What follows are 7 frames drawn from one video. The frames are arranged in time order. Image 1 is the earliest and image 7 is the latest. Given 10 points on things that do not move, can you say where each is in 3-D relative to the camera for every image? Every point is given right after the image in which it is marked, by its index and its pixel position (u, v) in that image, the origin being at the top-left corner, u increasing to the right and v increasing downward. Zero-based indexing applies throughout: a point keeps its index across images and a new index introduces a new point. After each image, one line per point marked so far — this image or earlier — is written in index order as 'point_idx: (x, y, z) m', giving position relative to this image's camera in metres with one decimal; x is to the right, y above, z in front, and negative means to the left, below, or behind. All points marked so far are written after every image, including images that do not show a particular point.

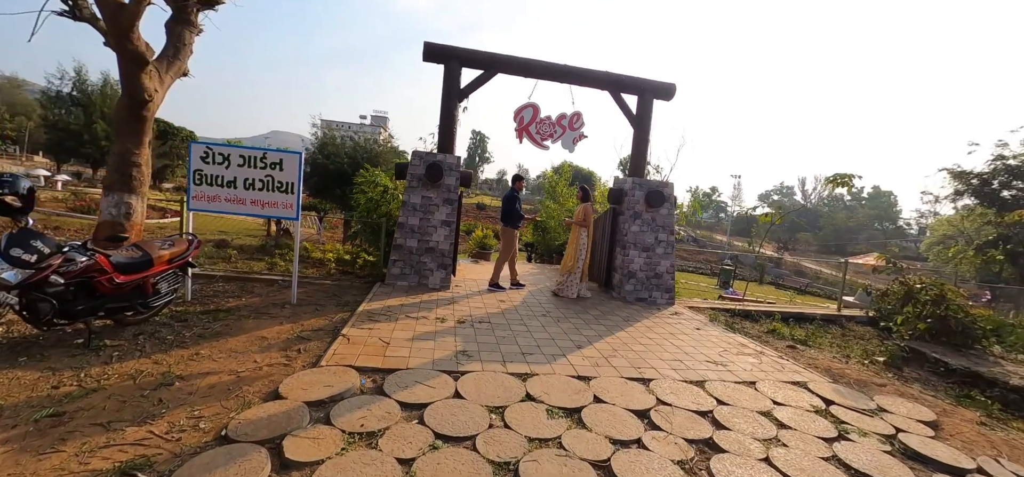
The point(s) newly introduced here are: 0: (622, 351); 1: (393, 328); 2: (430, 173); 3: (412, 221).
0: (+1.1, -1.1, +4.1) m
1: (-1.2, -0.9, +4.1) m
2: (-1.1, +0.9, +5.7) m
3: (-1.4, +0.2, +5.8) m
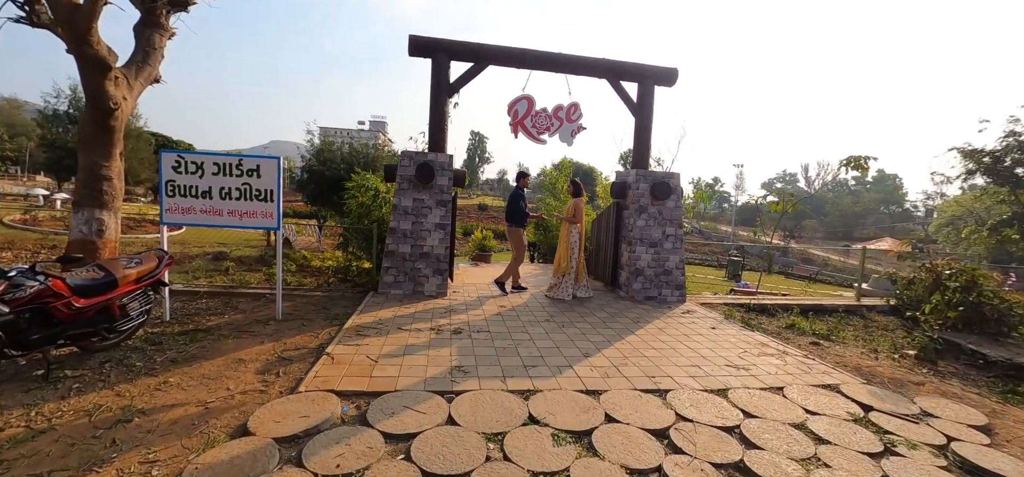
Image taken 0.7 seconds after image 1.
0: (+1.1, -1.1, +3.8) m
1: (-1.2, -0.9, +3.8) m
2: (-1.2, +0.8, +5.4) m
3: (-1.4, +0.2, +5.5) m
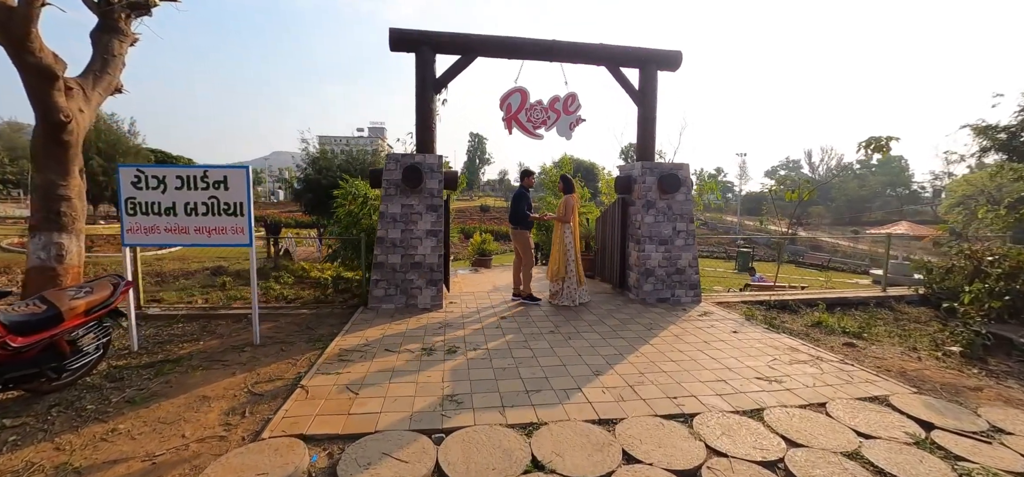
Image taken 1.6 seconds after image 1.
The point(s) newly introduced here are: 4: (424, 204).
0: (+1.1, -1.1, +3.3) m
1: (-1.2, -1.0, +3.4) m
2: (-1.2, +0.7, +4.9) m
3: (-1.4, 0.0, +5.1) m
4: (-1.1, +0.4, +5.1) m
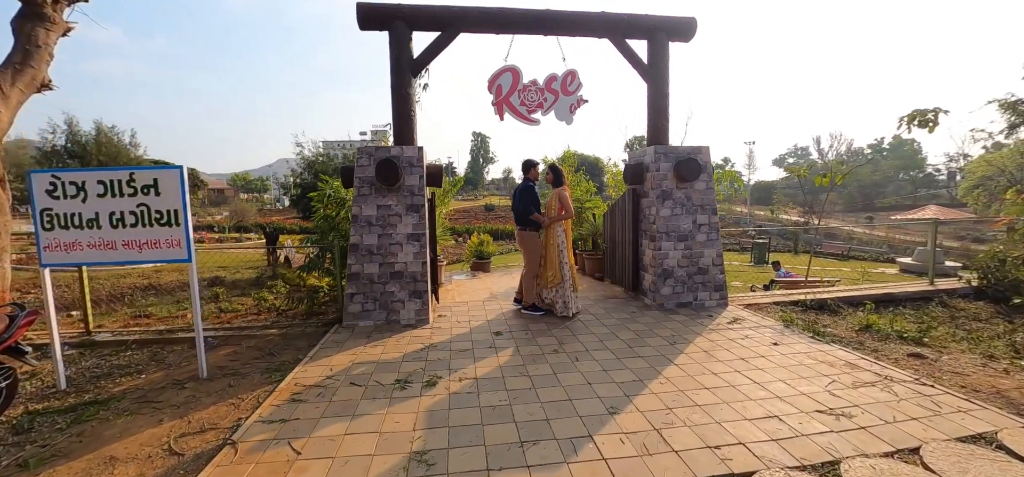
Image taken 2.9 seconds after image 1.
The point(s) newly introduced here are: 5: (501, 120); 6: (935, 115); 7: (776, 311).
0: (+1.0, -1.1, +2.6) m
1: (-1.2, -1.1, +2.7) m
2: (-1.3, +0.7, +4.2) m
3: (-1.5, 0.0, +4.4) m
4: (-1.1, +0.3, +4.4) m
5: (-0.1, +1.4, +4.9) m
6: (+5.6, +1.6, +5.7) m
7: (+3.1, -0.8, +5.0) m
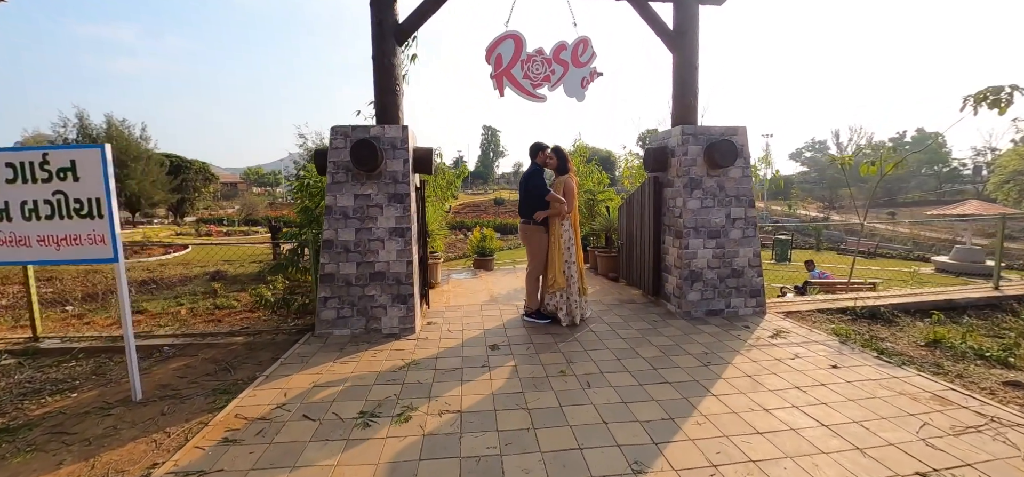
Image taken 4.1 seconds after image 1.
0: (+1.0, -1.0, +1.9) m
1: (-1.3, -1.1, +2.1) m
2: (-1.3, +0.7, +3.6) m
3: (-1.5, 0.0, +3.7) m
4: (-1.1, +0.4, +3.7) m
5: (-0.1, +1.4, +4.2) m
6: (+5.7, +1.7, +4.8) m
7: (+3.1, -0.8, +4.2) m
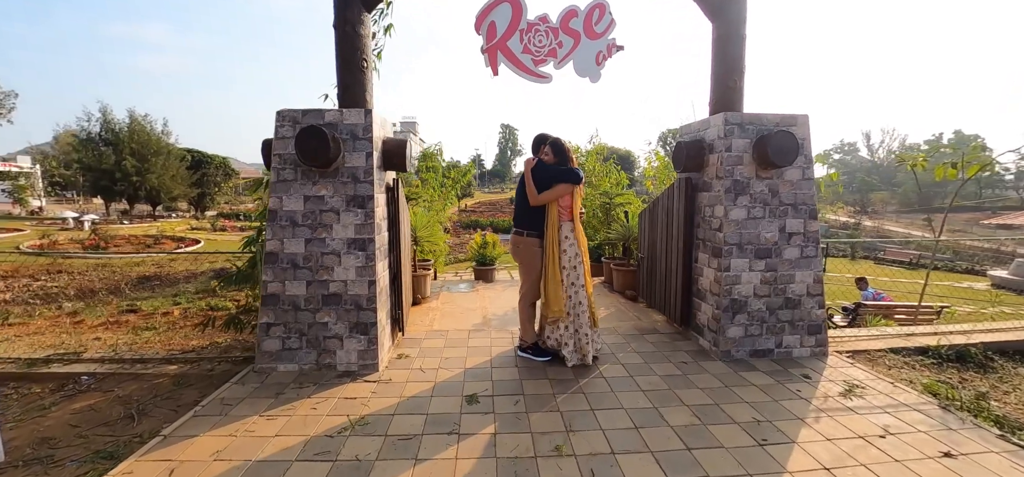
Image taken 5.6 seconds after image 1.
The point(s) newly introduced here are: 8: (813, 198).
0: (+0.8, -1.2, +1.1) m
1: (-1.4, -1.2, +1.3) m
2: (-1.4, +0.6, +2.8) m
3: (-1.5, -0.1, +3.0) m
4: (-1.2, +0.3, +3.0) m
5: (-0.1, +1.3, +3.4) m
6: (+5.7, +1.4, +3.8) m
7: (+3.0, -1.0, +3.3) m
8: (+2.2, +0.3, +3.1) m
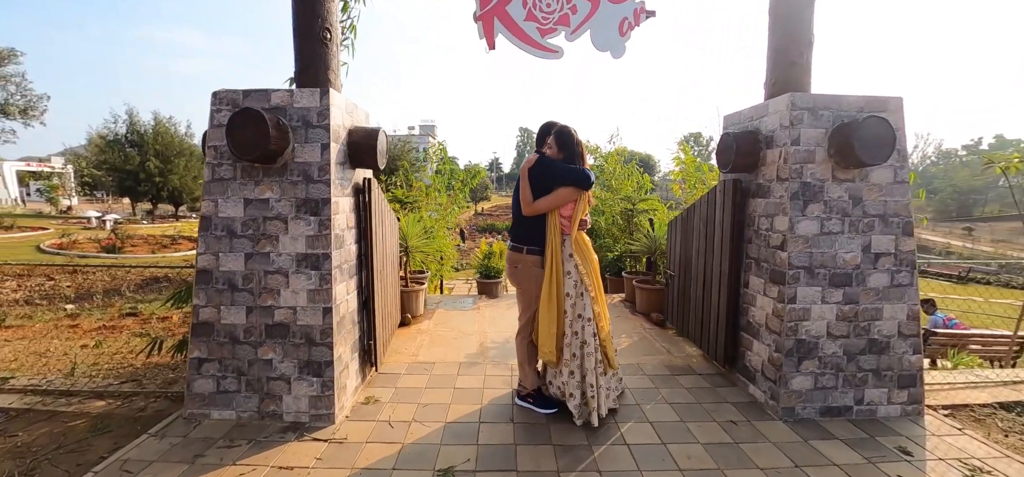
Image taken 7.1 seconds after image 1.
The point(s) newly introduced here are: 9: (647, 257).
0: (+0.7, -1.3, +0.4) m
1: (-1.5, -1.2, +0.7) m
2: (-1.4, +0.5, +2.2) m
3: (-1.6, -0.1, +2.4) m
4: (-1.2, +0.2, +2.3) m
5: (-0.1, +1.2, +2.7) m
6: (+5.7, +1.3, +2.9) m
7: (+3.0, -1.1, +2.5) m
8: (+2.2, +0.2, +2.4) m
9: (+1.5, -0.2, +4.9) m
